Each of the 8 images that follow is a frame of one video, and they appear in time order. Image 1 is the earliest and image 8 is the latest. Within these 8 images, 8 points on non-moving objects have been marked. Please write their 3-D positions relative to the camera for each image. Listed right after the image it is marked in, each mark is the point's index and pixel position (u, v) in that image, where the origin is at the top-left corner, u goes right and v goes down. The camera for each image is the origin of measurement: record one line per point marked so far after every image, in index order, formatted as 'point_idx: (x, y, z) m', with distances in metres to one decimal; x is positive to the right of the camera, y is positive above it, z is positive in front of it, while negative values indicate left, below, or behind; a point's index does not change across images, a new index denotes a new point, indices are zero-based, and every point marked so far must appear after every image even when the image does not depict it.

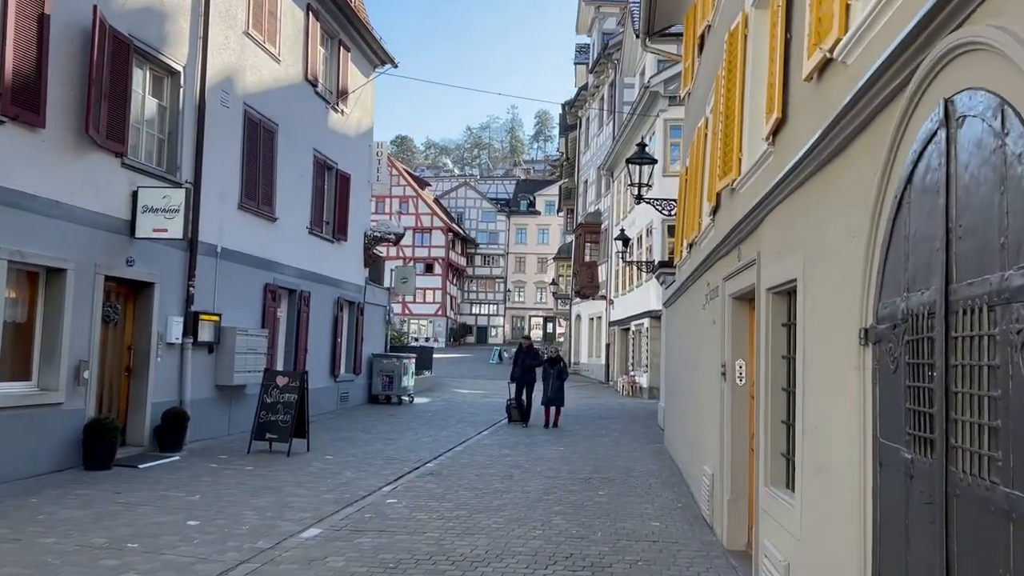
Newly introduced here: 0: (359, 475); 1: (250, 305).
0: (-1.9, -2.3, +10.0) m
1: (-4.3, -0.3, +13.7) m
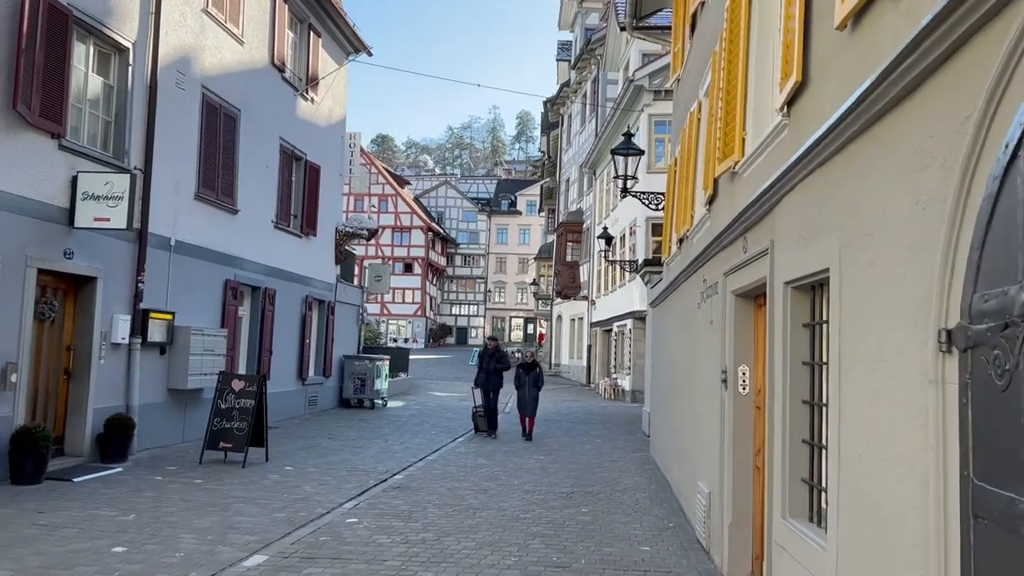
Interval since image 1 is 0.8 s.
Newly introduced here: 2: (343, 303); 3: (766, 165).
0: (-2.1, -2.2, +9.2) m
1: (-4.7, -0.2, +12.7) m
2: (-3.9, -0.4, +19.2) m
3: (+1.7, +0.8, +5.5) m
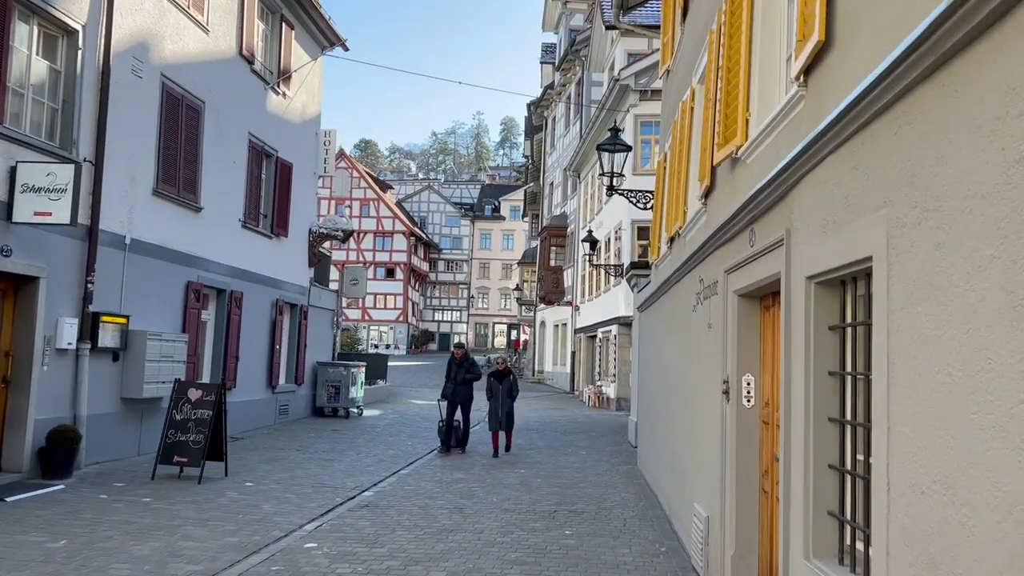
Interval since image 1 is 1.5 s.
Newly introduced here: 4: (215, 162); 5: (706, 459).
0: (-2.4, -2.2, +8.4) m
1: (-5.0, -0.3, +11.9) m
2: (-4.4, -0.4, +18.4) m
3: (+1.5, +0.8, +4.8) m
4: (-4.8, +2.0, +13.2) m
5: (+1.4, -1.2, +5.9) m
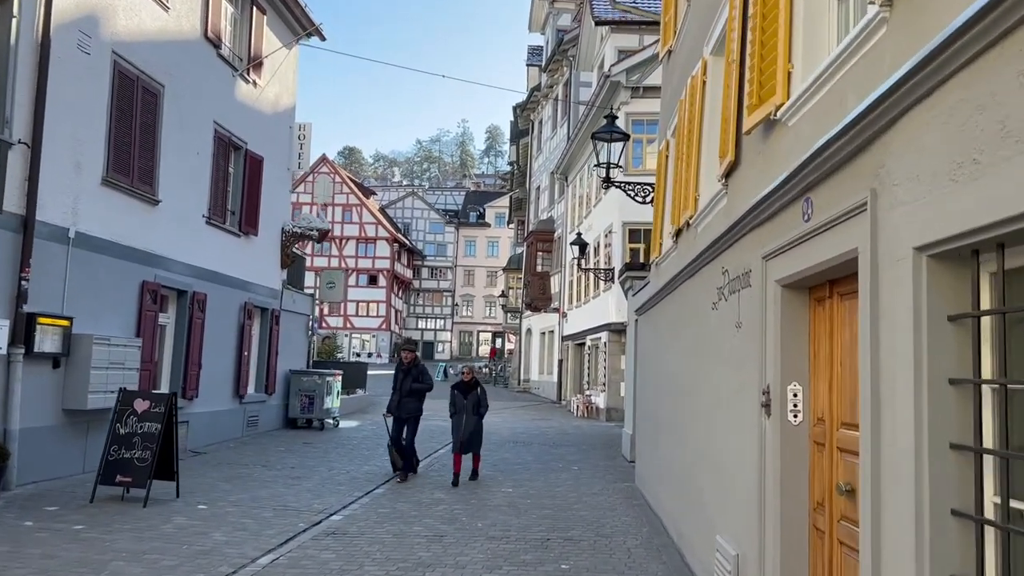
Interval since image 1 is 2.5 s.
0: (-2.5, -2.2, +7.3) m
1: (-5.2, -0.2, +10.8) m
2: (-4.6, -0.5, +17.3) m
3: (+1.5, +0.9, +3.8) m
4: (-4.9, +2.0, +12.1) m
5: (+1.3, -1.2, +4.9) m
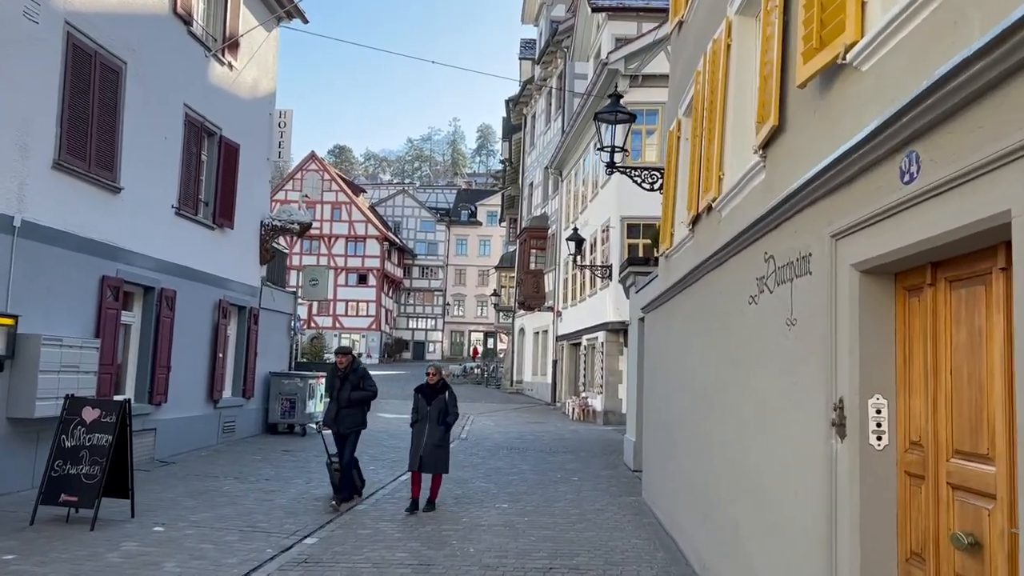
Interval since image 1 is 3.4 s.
0: (-2.5, -2.2, +6.3) m
1: (-5.2, -0.2, +9.8) m
2: (-4.8, -0.5, +16.3) m
3: (+1.5, +0.9, +2.9) m
4: (-5.0, +2.0, +11.2) m
5: (+1.3, -1.1, +4.0) m
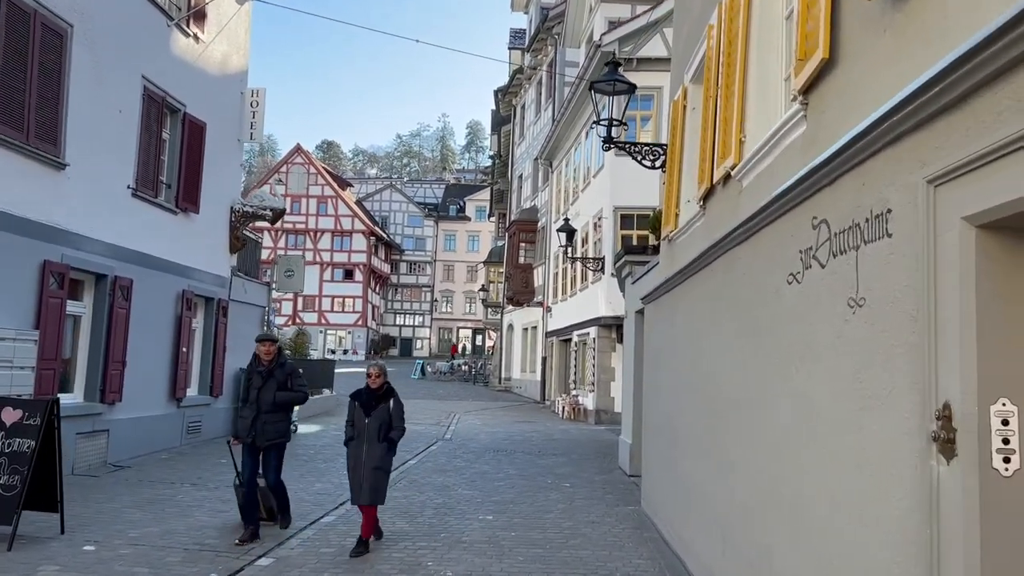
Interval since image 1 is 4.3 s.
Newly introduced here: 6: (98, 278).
0: (-2.6, -2.0, +5.4) m
1: (-5.4, 0.0, +8.8) m
2: (-5.0, -0.3, +15.3) m
3: (+1.4, +1.0, +2.0) m
4: (-5.2, +2.2, +10.1) m
5: (+1.3, -1.0, +3.0) m
6: (-5.3, +0.1, +10.6) m
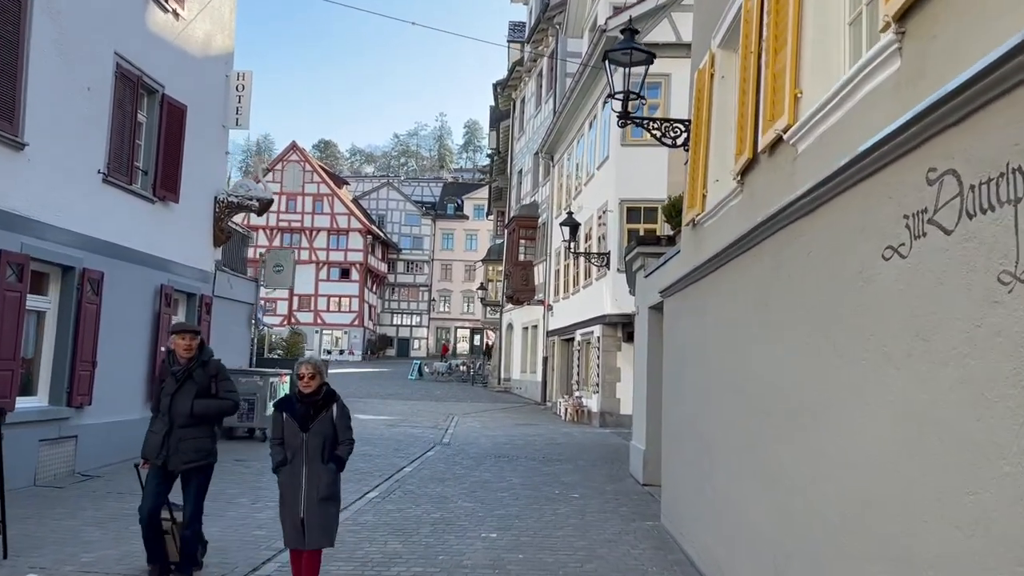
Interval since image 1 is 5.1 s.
0: (-2.5, -1.9, +4.5) m
1: (-5.3, 0.0, +7.9) m
2: (-5.0, -0.2, +14.4) m
3: (+1.5, +1.1, +1.1) m
4: (-5.1, +2.3, +9.2) m
5: (+1.3, -0.9, +2.2) m
6: (-5.3, +0.2, +9.7) m
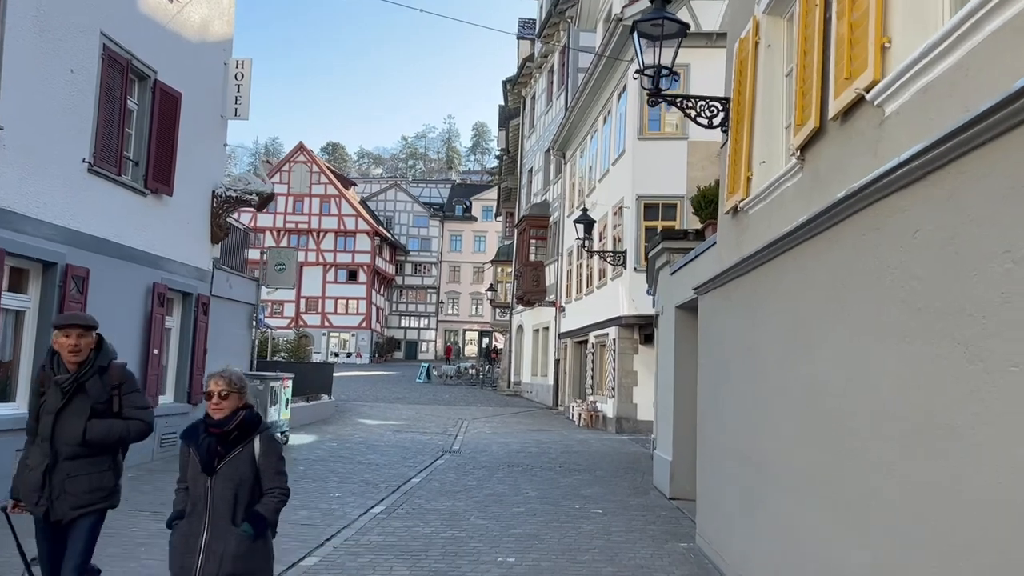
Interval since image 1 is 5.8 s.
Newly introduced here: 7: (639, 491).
0: (-2.4, -1.9, +3.7) m
1: (-5.1, +0.1, +7.2) m
2: (-4.7, -0.2, +13.7) m
3: (+1.6, +1.2, +0.3) m
4: (-5.0, +2.3, +8.5) m
5: (+1.4, -0.9, +1.4) m
6: (-5.1, +0.2, +9.0) m
7: (+1.6, -2.5, +10.1) m
